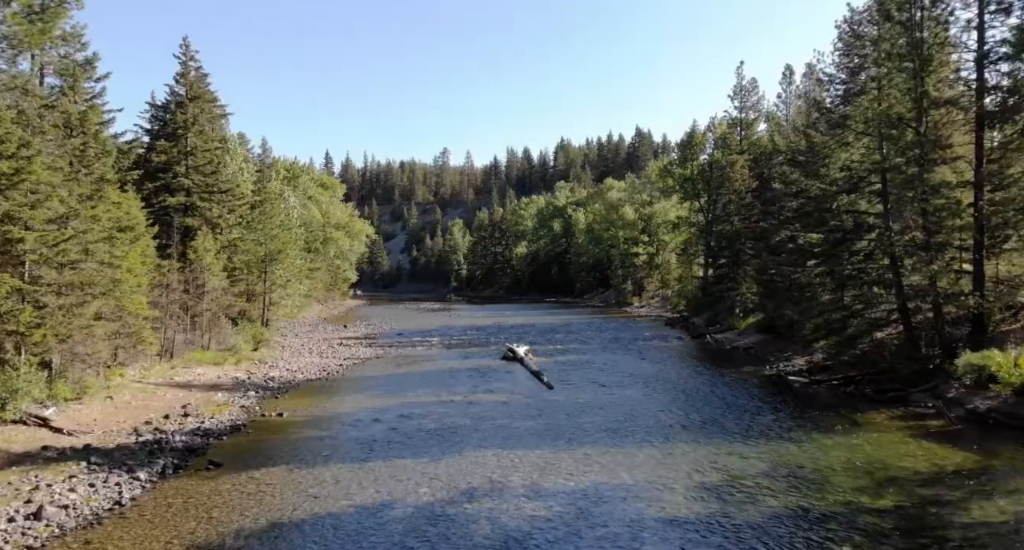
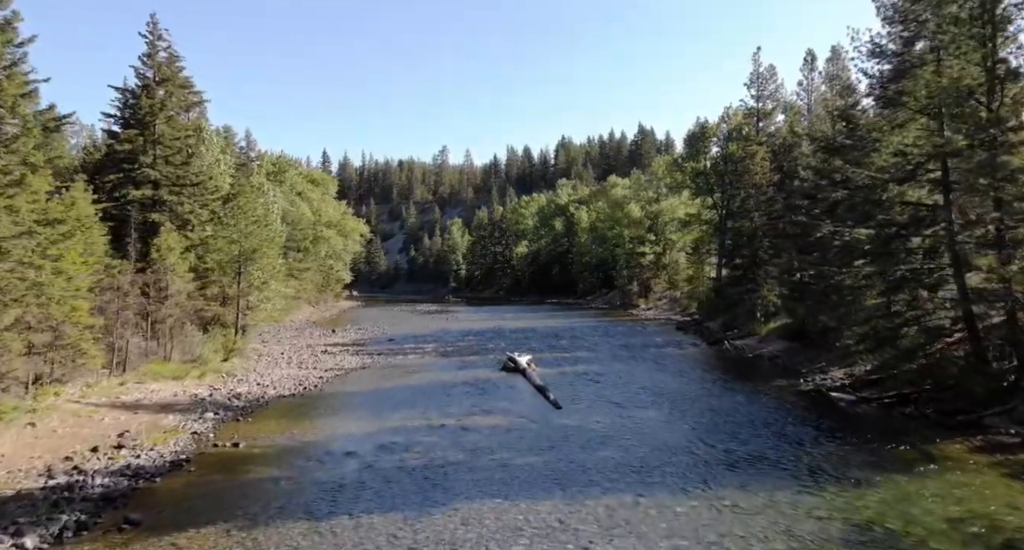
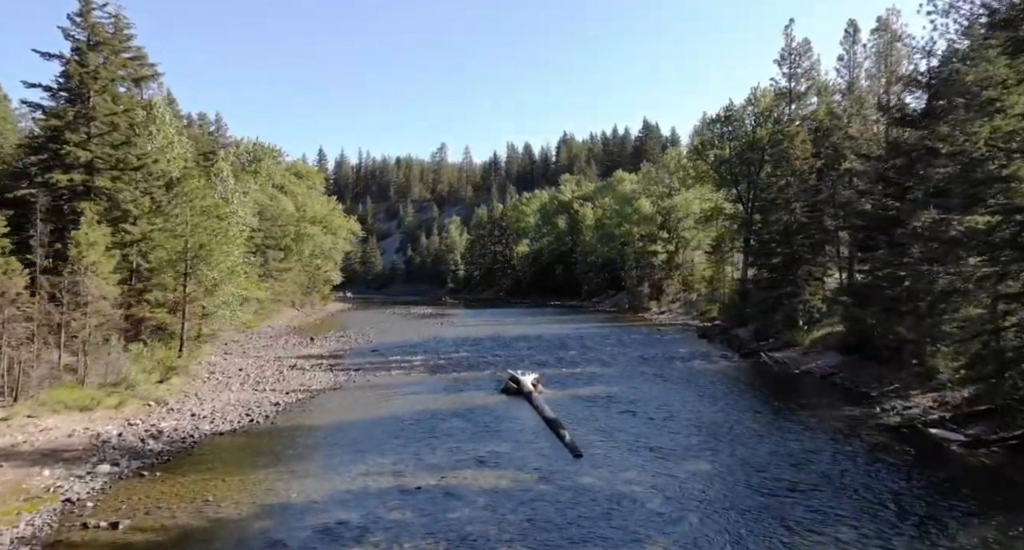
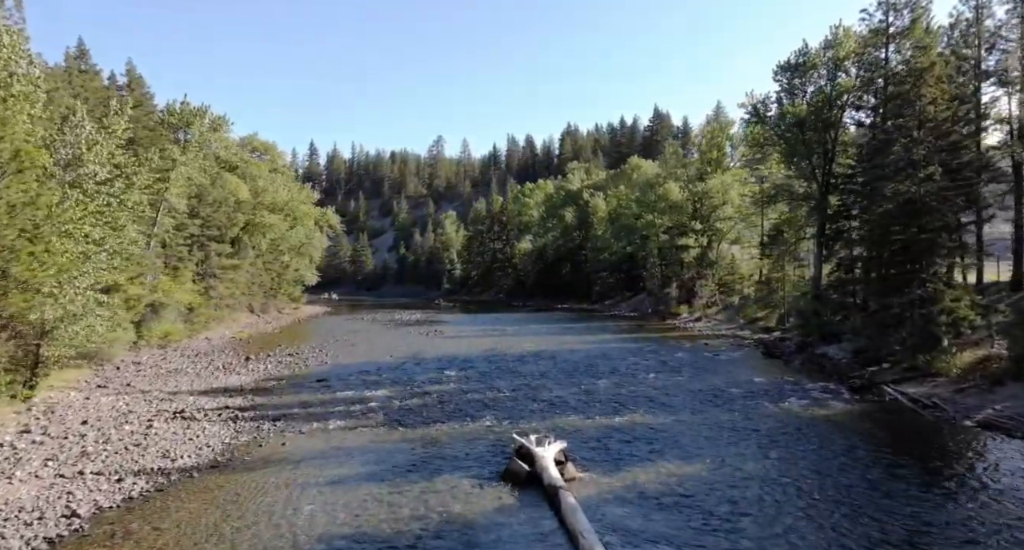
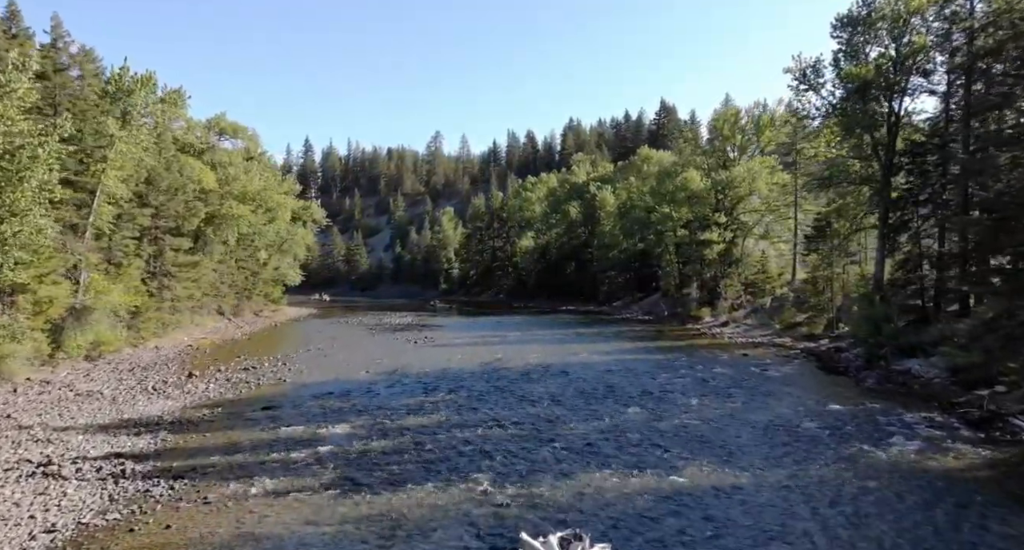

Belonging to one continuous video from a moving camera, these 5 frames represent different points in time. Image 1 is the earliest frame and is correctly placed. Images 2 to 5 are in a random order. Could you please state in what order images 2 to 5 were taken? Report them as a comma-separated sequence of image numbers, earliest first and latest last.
2, 3, 4, 5
